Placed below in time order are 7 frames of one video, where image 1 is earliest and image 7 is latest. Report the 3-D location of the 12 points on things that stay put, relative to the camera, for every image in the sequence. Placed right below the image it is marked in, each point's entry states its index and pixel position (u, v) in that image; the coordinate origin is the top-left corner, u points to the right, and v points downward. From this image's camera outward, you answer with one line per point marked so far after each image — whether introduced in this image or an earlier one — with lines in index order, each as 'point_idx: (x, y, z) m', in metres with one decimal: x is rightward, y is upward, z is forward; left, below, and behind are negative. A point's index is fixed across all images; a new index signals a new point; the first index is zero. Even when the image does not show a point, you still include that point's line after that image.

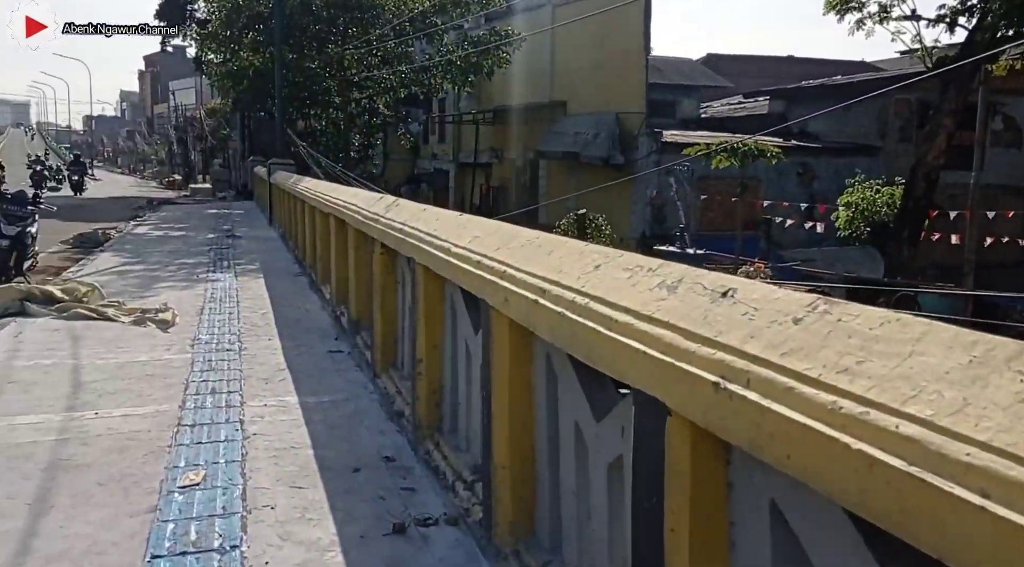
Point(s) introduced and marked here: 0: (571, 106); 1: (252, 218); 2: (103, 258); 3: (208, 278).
0: (+1.3, +4.0, +19.6) m
1: (-5.2, +1.3, +17.4) m
2: (-5.1, +0.3, +10.8) m
3: (-3.1, 0.0, +9.0) m
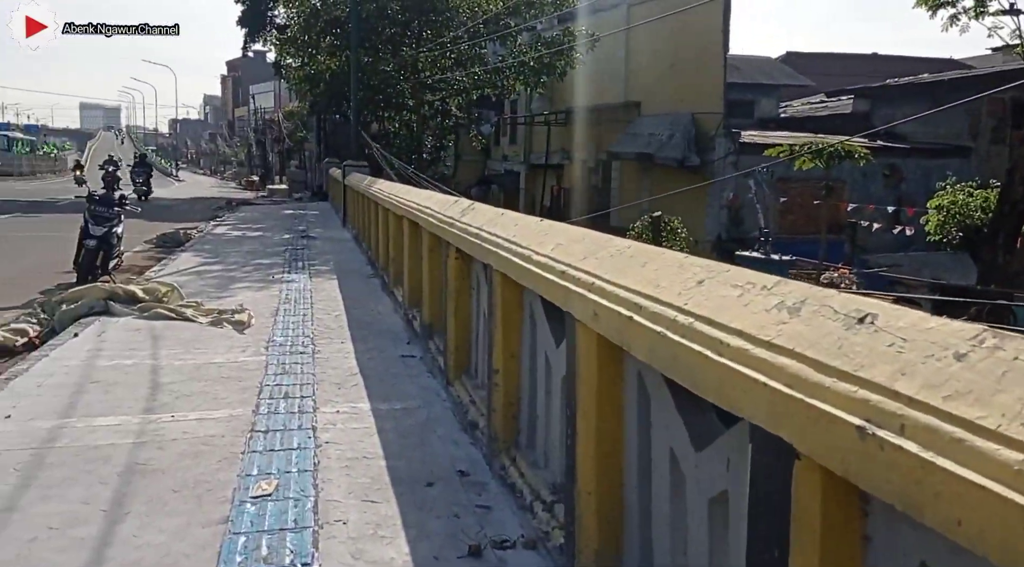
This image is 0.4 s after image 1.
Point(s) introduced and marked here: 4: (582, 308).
0: (+3.0, +3.9, +19.3) m
1: (-3.7, +1.3, +17.6) m
2: (-4.2, +0.3, +11.0) m
3: (-2.4, 0.0, +9.0) m
4: (+0.2, -0.1, +2.2) m
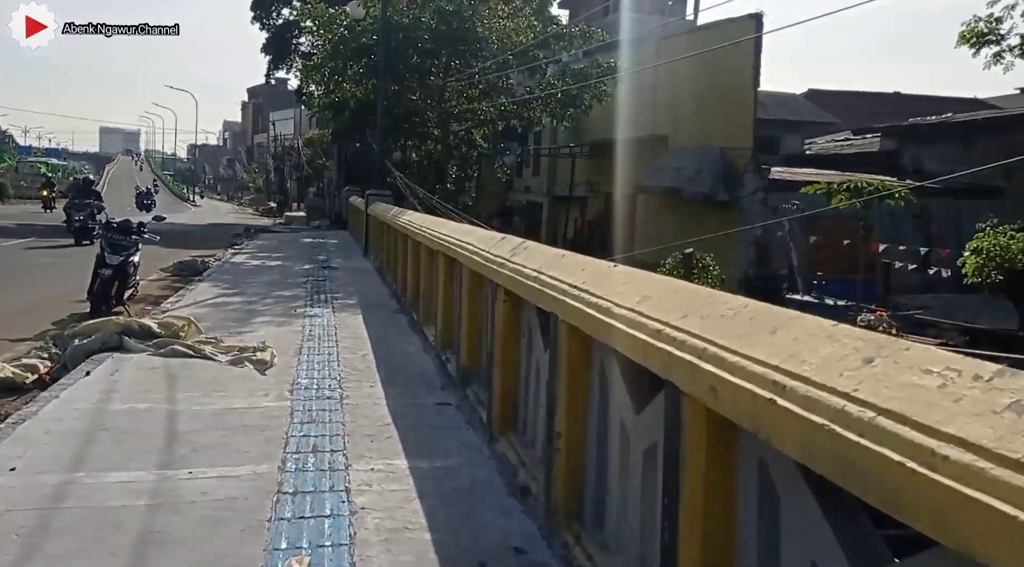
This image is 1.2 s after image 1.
0: (+3.5, +3.1, +19.0) m
1: (-3.3, +0.7, +17.3) m
2: (-3.8, -0.1, +10.7) m
3: (-2.0, -0.3, +8.7) m
4: (+0.4, -0.2, +1.8) m
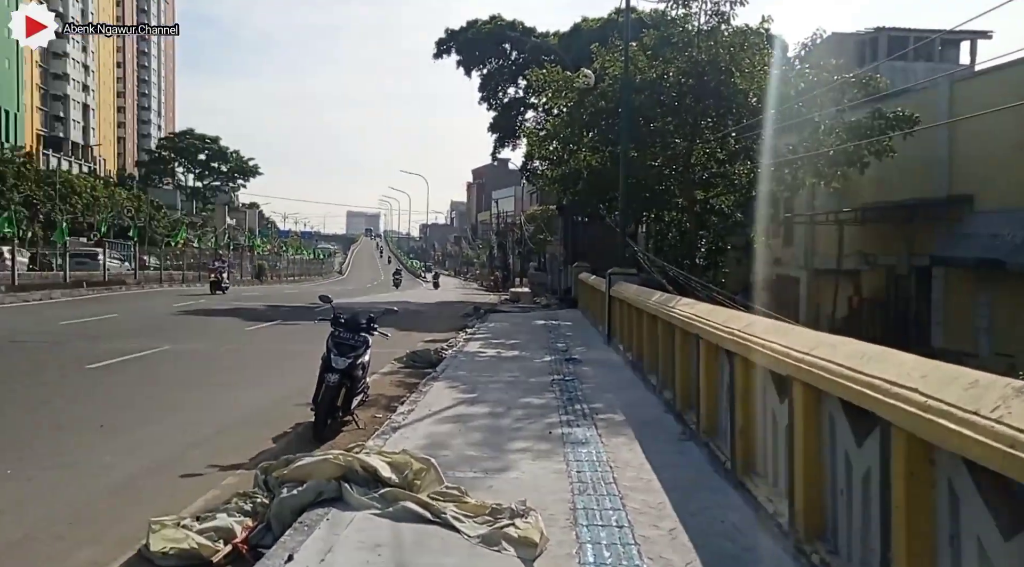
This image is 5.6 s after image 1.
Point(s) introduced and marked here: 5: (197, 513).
0: (+8.4, +1.5, +15.6) m
1: (+1.3, -0.9, +15.5) m
2: (-0.8, -1.1, +9.2) m
3: (+0.4, -1.2, +6.8) m
4: (+1.1, -0.5, -0.5) m
5: (-1.9, -1.4, +5.3) m
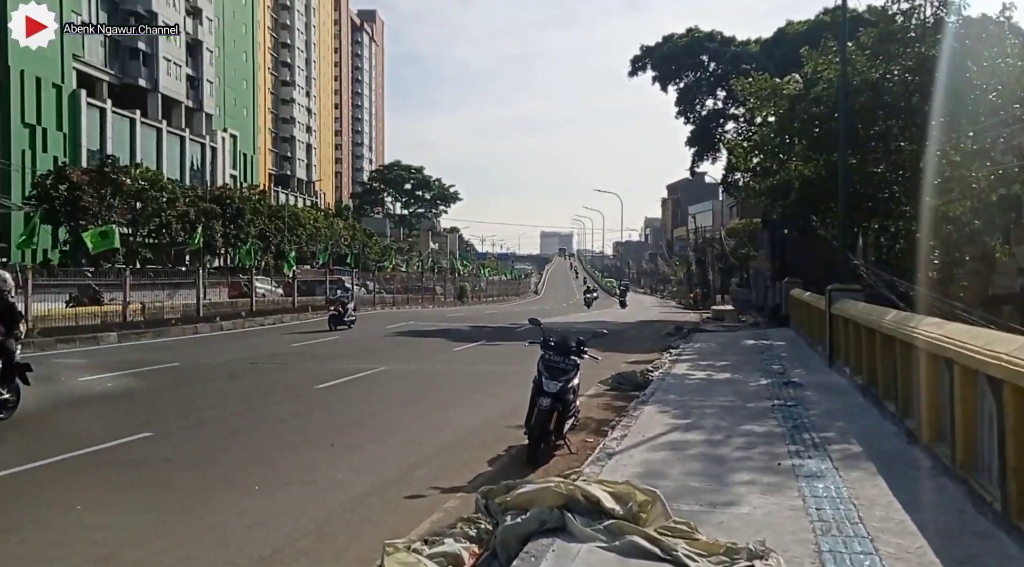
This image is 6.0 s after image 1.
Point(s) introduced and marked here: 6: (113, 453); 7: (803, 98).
0: (+11.7, +1.3, +13.2) m
1: (+4.9, -1.2, +14.6) m
2: (+1.4, -1.4, +8.9) m
3: (+2.1, -1.3, +6.3) m
4: (+1.1, -0.5, -0.9) m
5: (-0.6, -1.6, +5.4) m
6: (-3.8, -1.6, +8.3) m
7: (+5.6, +3.6, +17.0) m
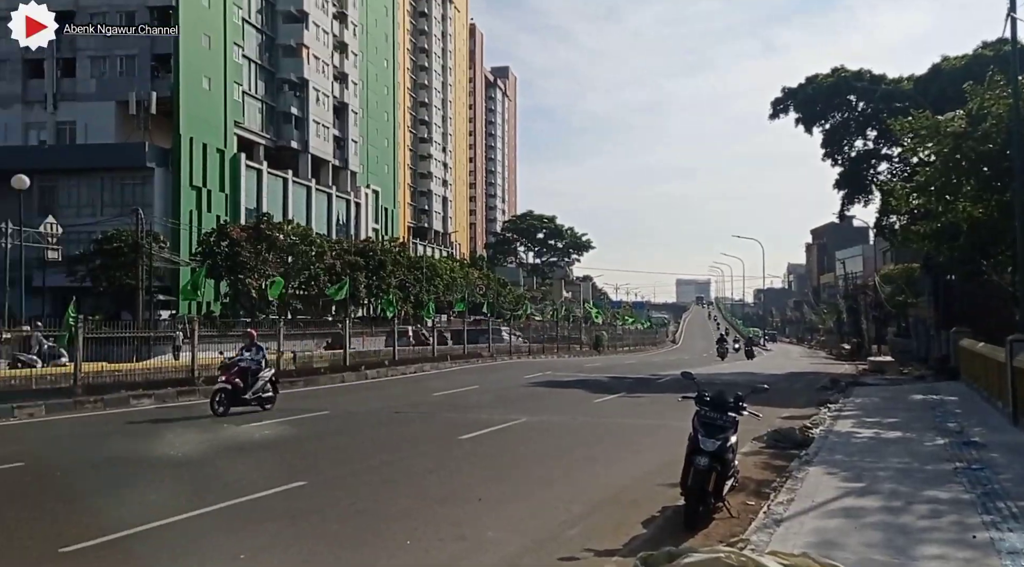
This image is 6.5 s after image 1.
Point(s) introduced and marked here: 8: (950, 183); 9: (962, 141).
0: (+13.7, +0.7, +11.2) m
1: (+7.2, -2.0, +13.4) m
2: (+2.9, -1.9, +8.3) m
3: (+3.1, -1.7, +5.6) m
4: (+1.1, -0.5, -1.3) m
5: (+0.4, -1.9, +5.1) m
6: (-2.4, -2.1, +8.5) m
7: (+8.2, +2.7, +15.9) m
8: (+8.0, +1.9, +16.0) m
9: (+8.1, +2.6, +15.9) m
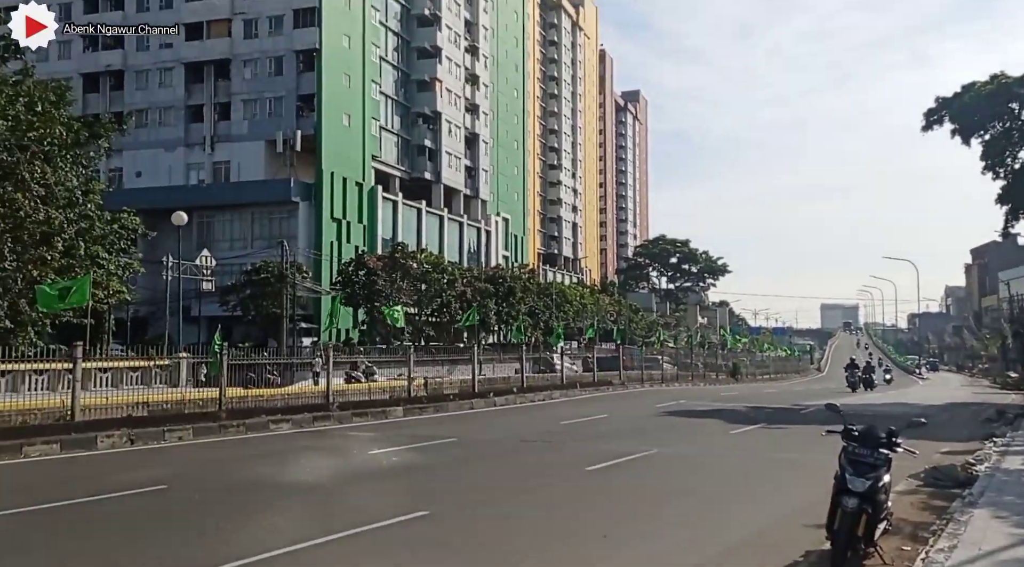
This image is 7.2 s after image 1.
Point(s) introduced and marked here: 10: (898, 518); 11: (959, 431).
0: (+15.1, +0.6, +8.6) m
1: (+9.0, -2.2, +11.8) m
2: (+4.0, -2.0, +7.4) m
3: (+3.8, -1.8, +4.7) m
4: (+0.8, -0.4, -1.8) m
5: (+1.1, -2.0, +4.6) m
6: (-1.2, -2.4, +8.3) m
7: (+10.4, +2.3, +14.2) m
8: (+10.2, +1.5, +14.4) m
9: (+10.2, +2.3, +14.2) m
10: (+3.7, -2.3, +8.5) m
11: (+8.7, -2.9, +17.1) m
